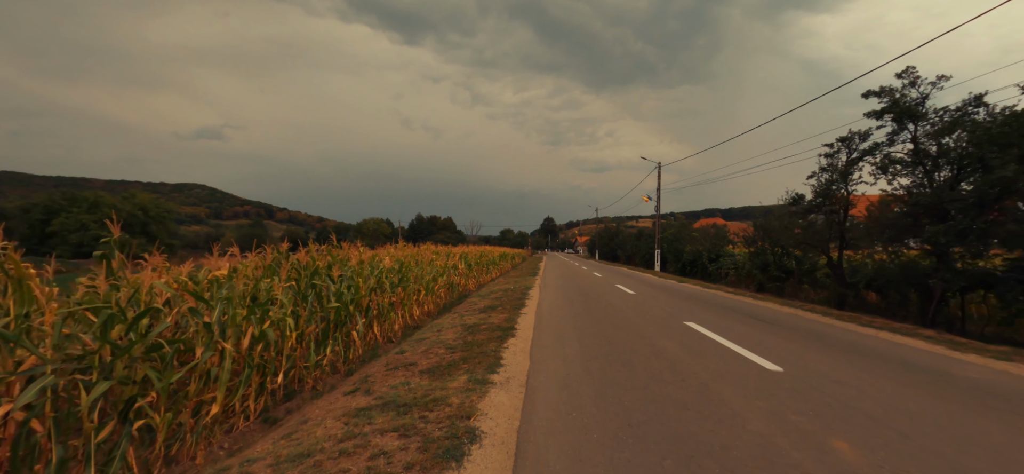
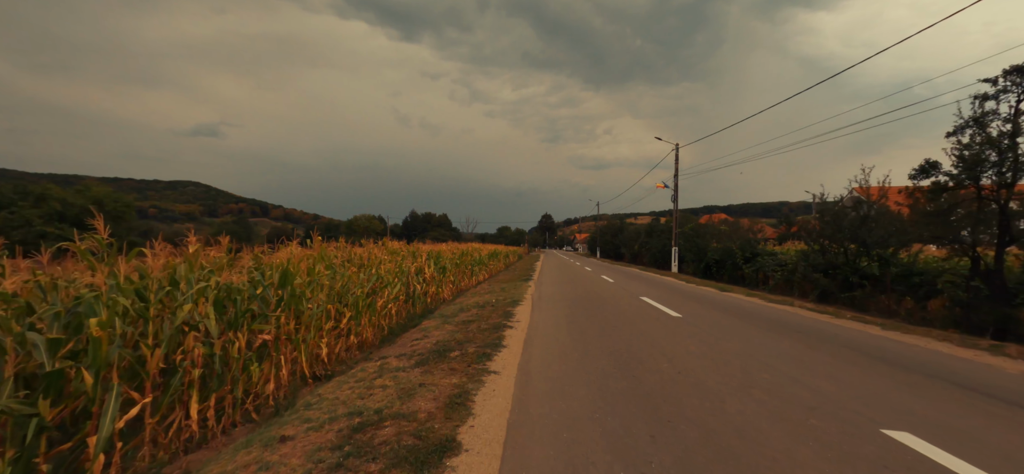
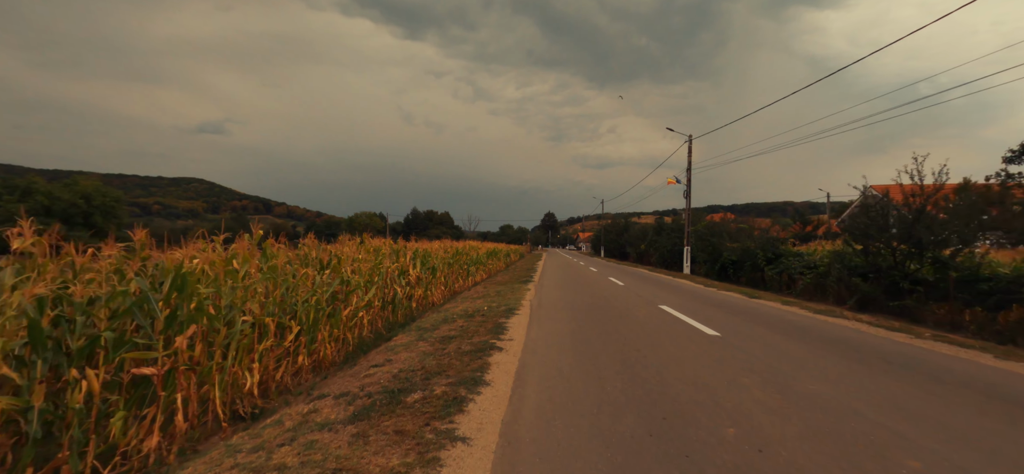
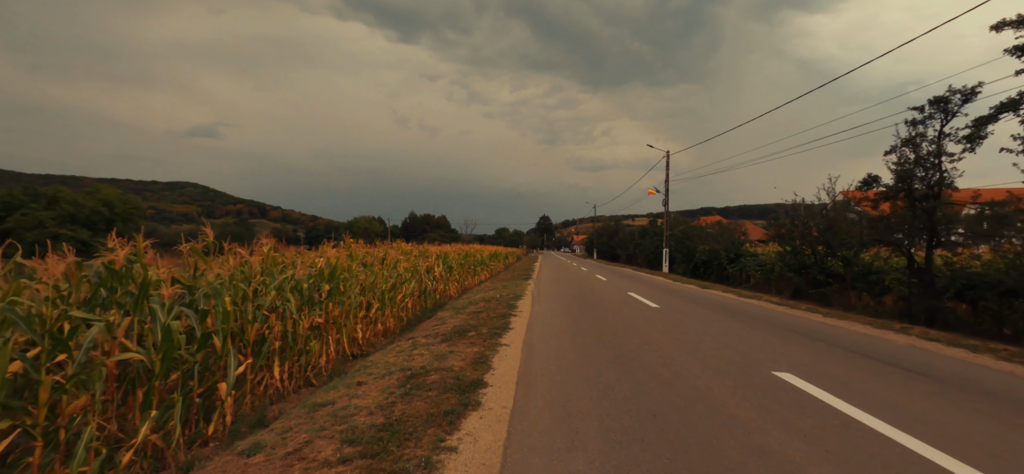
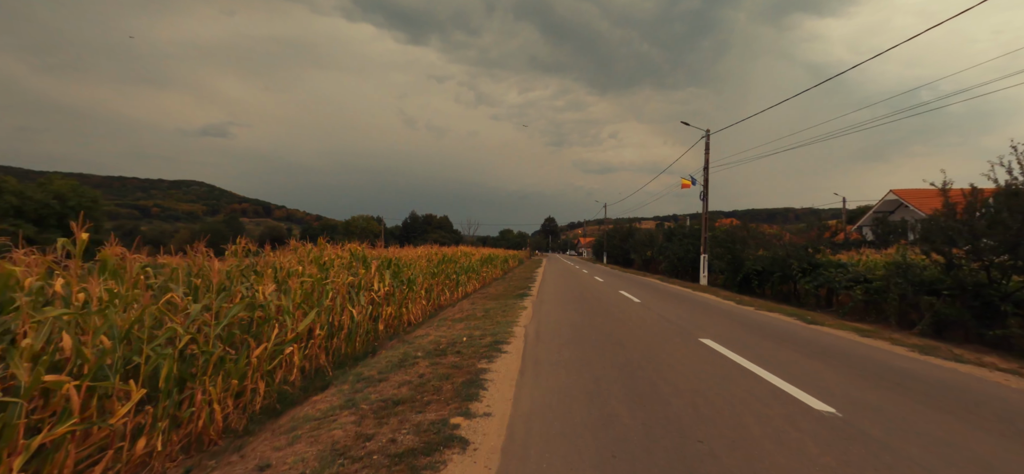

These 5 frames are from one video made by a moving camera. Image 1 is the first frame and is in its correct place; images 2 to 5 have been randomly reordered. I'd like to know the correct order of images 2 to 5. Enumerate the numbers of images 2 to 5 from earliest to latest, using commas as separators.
4, 2, 3, 5
